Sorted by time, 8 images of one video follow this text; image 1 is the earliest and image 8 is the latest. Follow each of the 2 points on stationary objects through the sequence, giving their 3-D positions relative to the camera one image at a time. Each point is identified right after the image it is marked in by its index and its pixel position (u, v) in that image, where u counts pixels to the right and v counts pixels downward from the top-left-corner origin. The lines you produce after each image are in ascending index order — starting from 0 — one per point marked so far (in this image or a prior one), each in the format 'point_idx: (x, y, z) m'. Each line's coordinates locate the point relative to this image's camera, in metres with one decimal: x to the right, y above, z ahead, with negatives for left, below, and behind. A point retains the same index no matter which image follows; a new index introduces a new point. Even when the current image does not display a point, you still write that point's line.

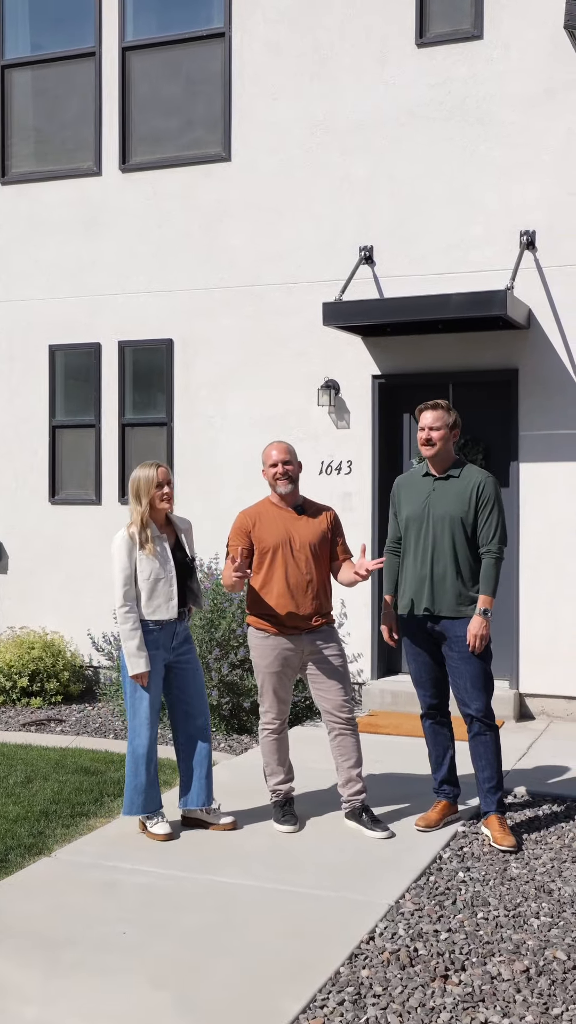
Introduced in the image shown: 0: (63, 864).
0: (-0.8, -1.2, +4.3) m
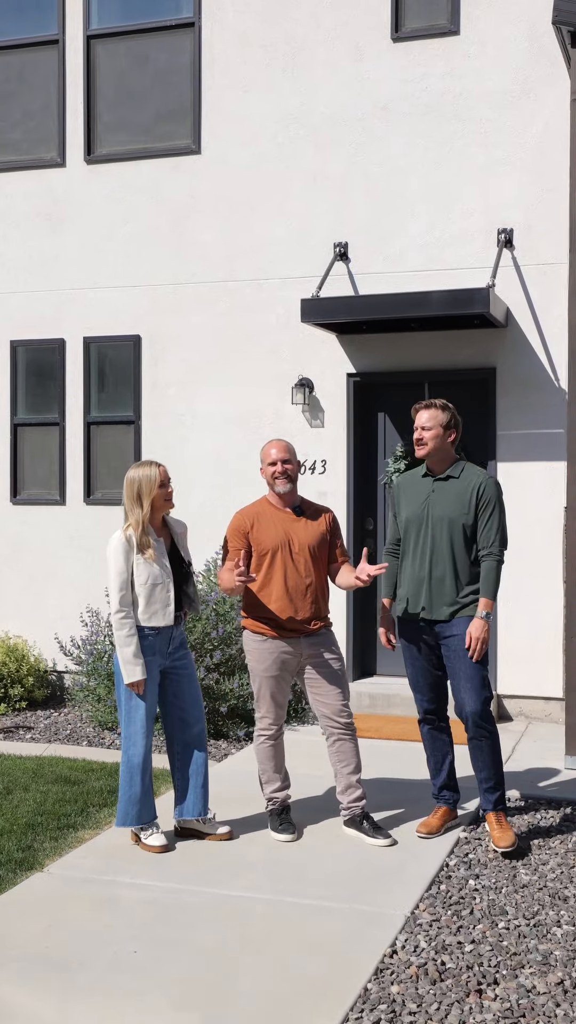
0: (-0.8, -1.2, +4.1) m
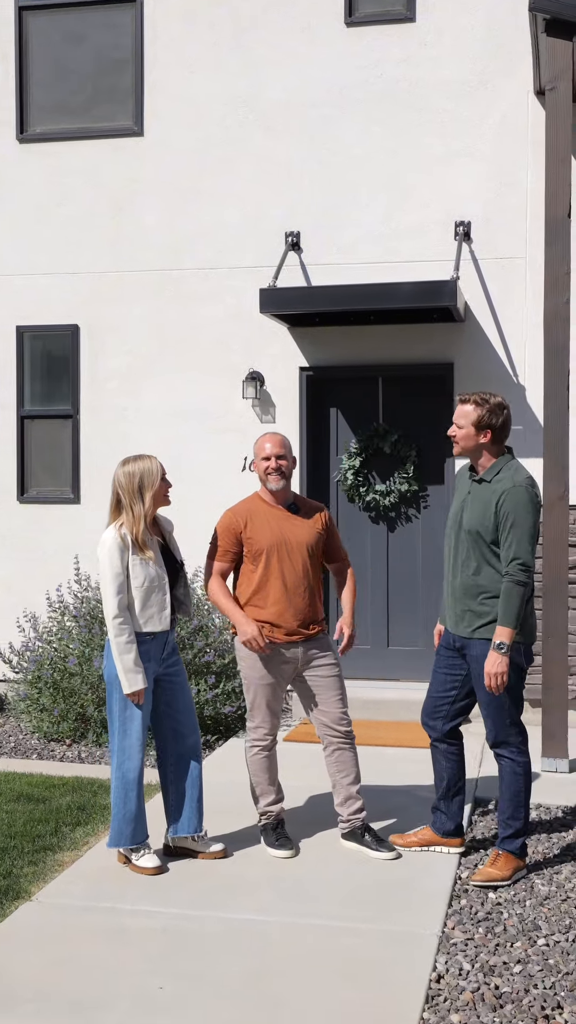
0: (-0.7, -1.2, +3.8) m
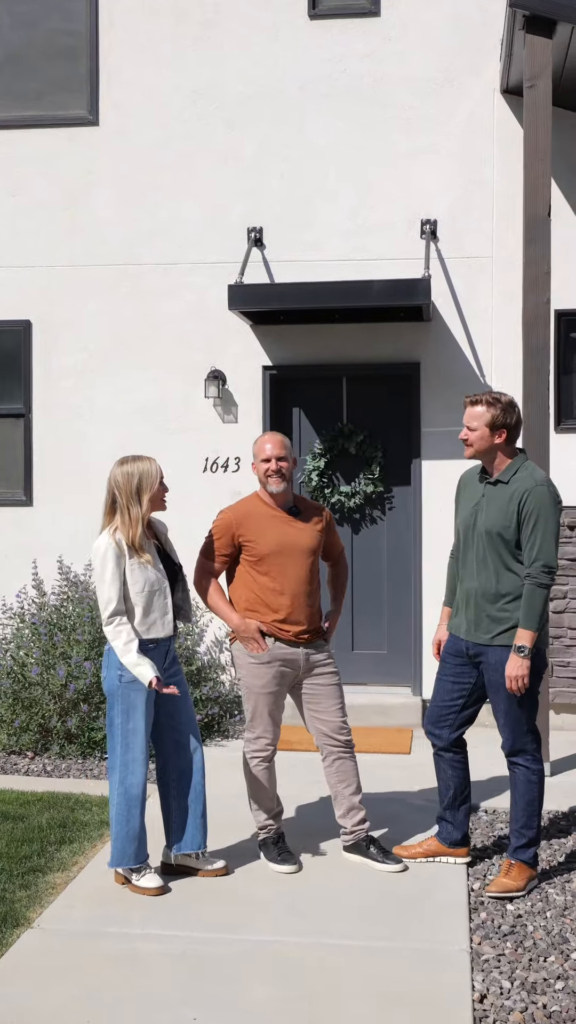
0: (-0.7, -1.2, +3.6) m
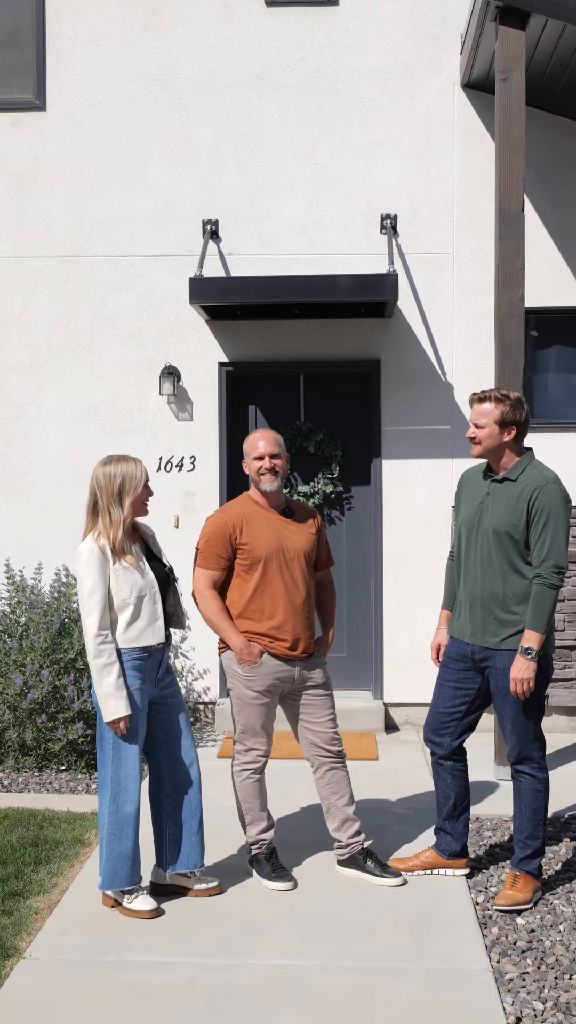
0: (-0.7, -1.2, +3.3) m
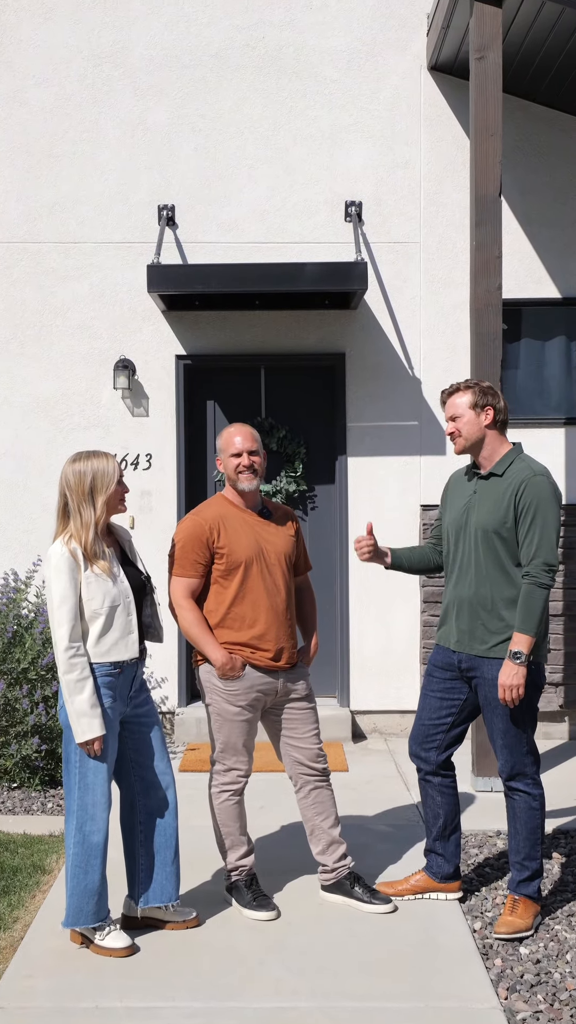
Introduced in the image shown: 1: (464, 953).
0: (-0.7, -1.3, +3.0) m
1: (+0.5, -1.2, +3.3) m
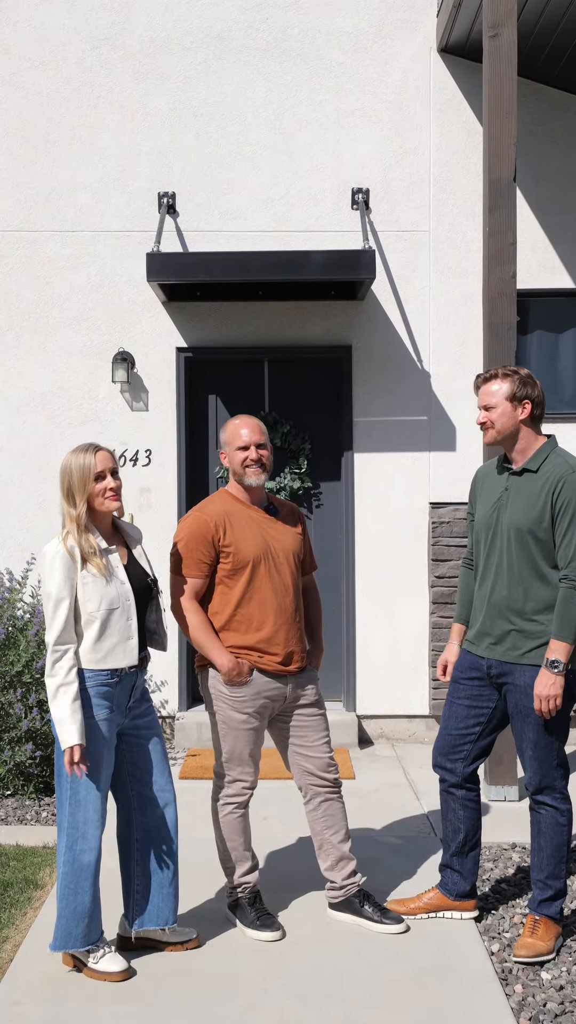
0: (-0.7, -1.2, +2.8) m
1: (+0.5, -1.2, +3.1) m
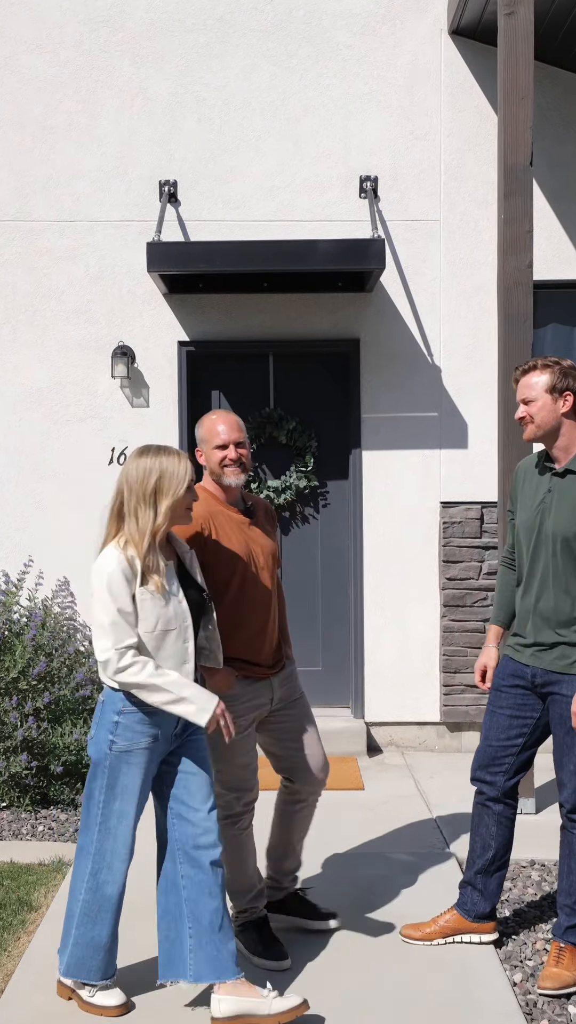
0: (-0.6, -1.2, +2.6) m
1: (+0.5, -1.2, +2.9) m
